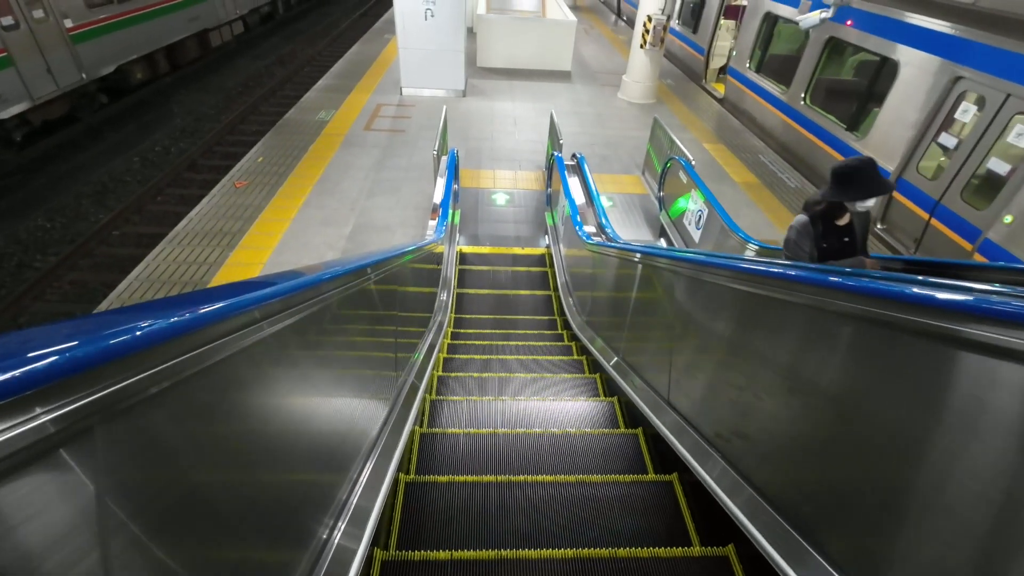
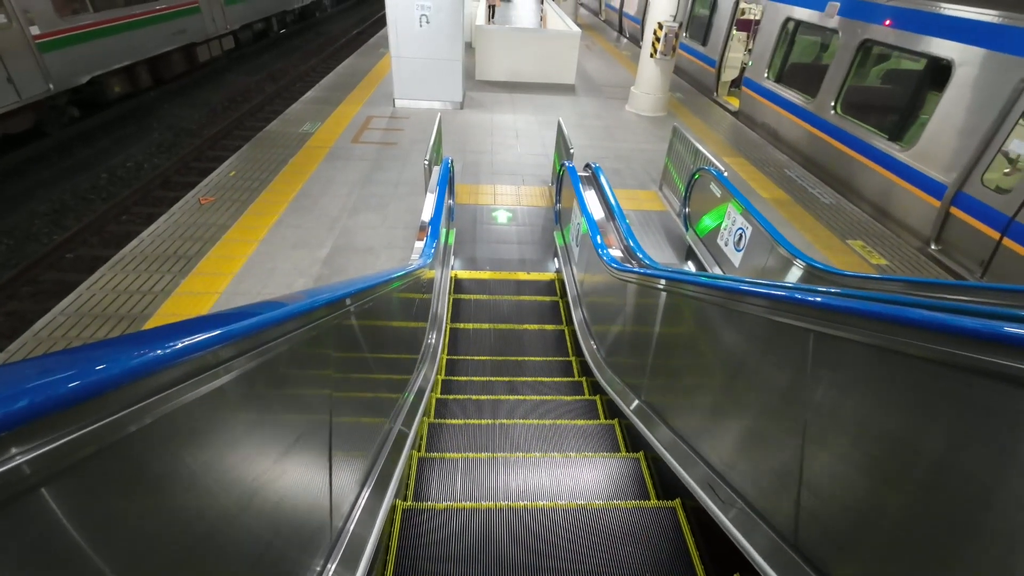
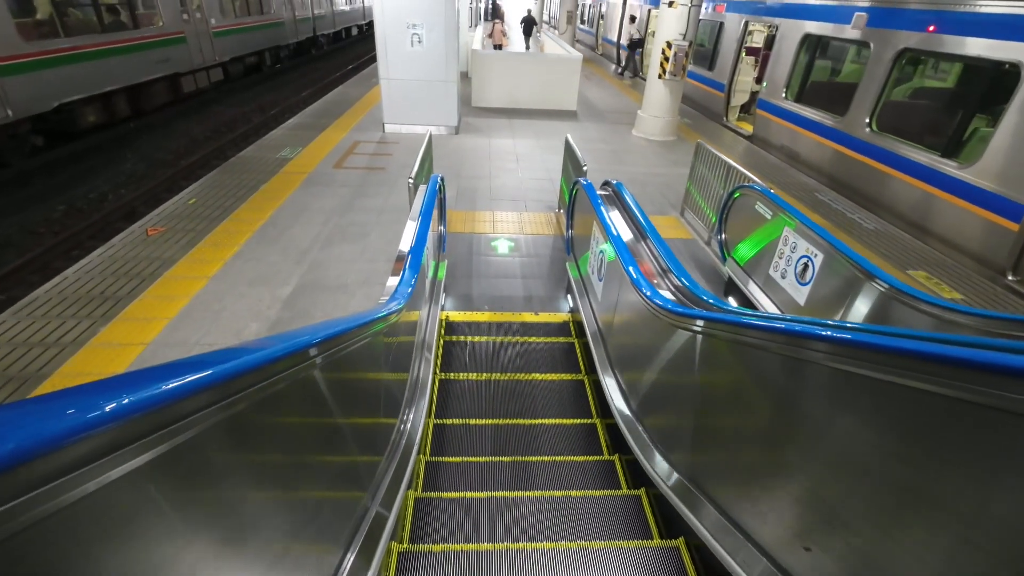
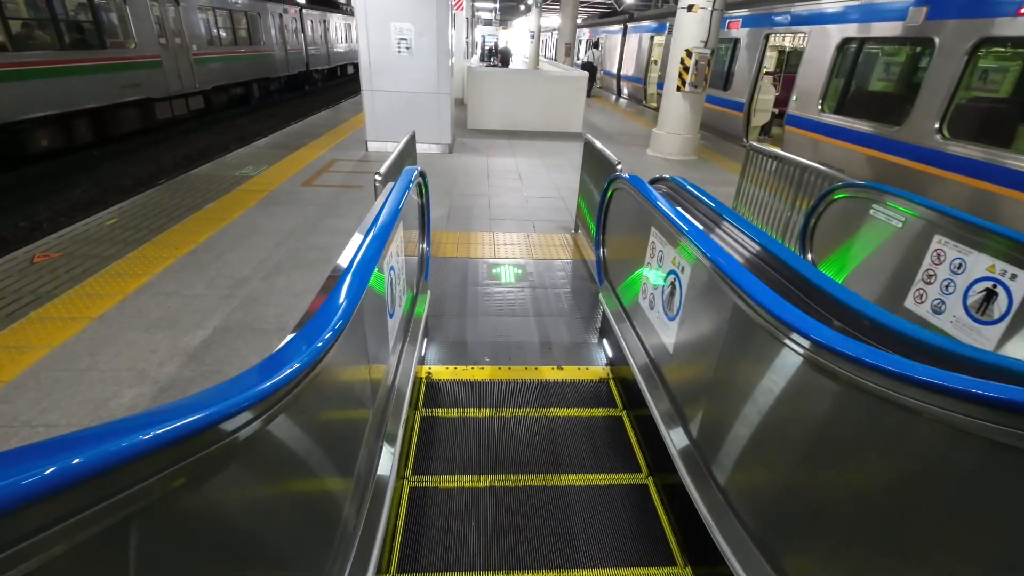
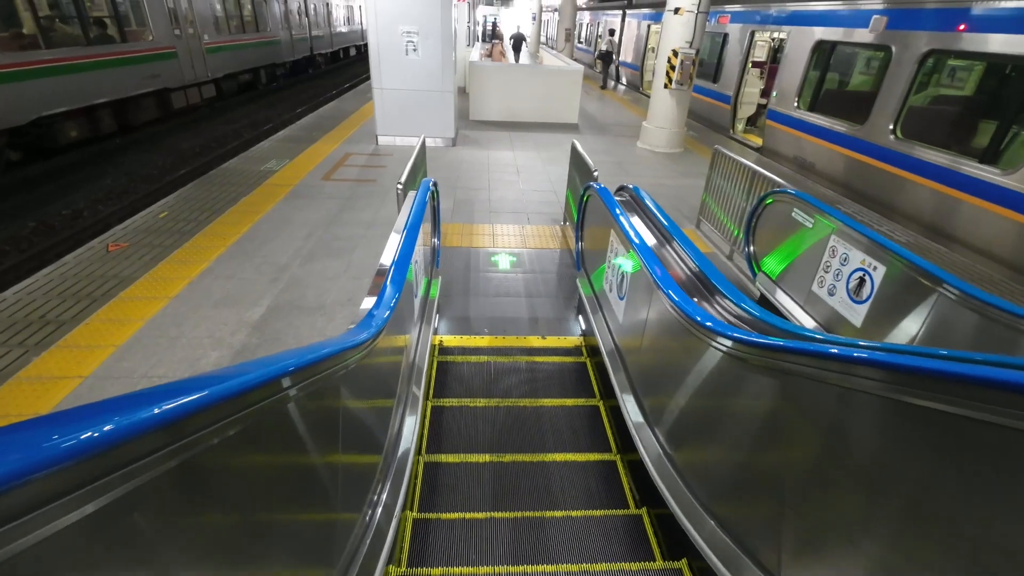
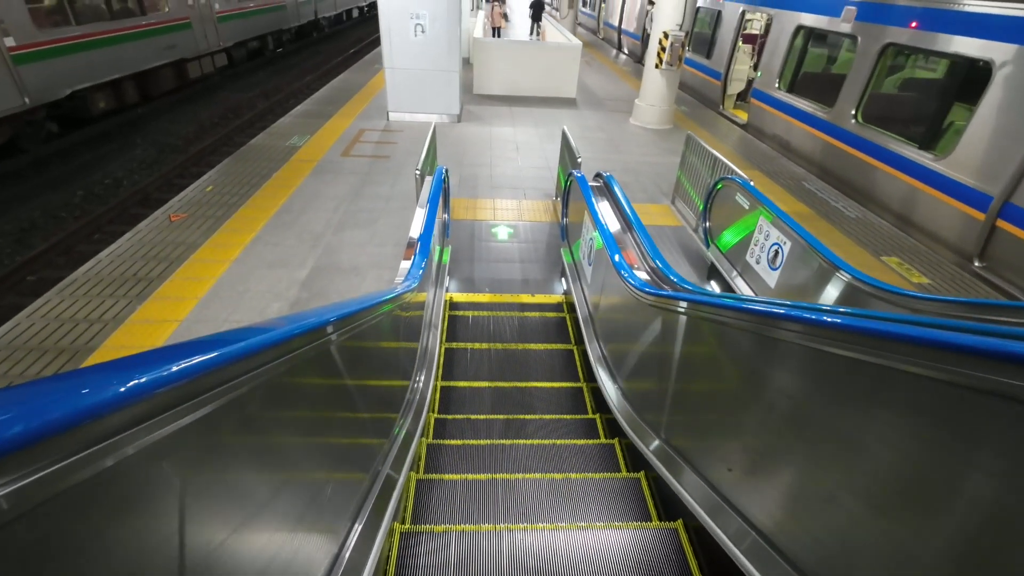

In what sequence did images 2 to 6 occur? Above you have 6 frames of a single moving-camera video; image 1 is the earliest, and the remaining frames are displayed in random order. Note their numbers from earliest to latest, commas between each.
2, 6, 3, 5, 4
